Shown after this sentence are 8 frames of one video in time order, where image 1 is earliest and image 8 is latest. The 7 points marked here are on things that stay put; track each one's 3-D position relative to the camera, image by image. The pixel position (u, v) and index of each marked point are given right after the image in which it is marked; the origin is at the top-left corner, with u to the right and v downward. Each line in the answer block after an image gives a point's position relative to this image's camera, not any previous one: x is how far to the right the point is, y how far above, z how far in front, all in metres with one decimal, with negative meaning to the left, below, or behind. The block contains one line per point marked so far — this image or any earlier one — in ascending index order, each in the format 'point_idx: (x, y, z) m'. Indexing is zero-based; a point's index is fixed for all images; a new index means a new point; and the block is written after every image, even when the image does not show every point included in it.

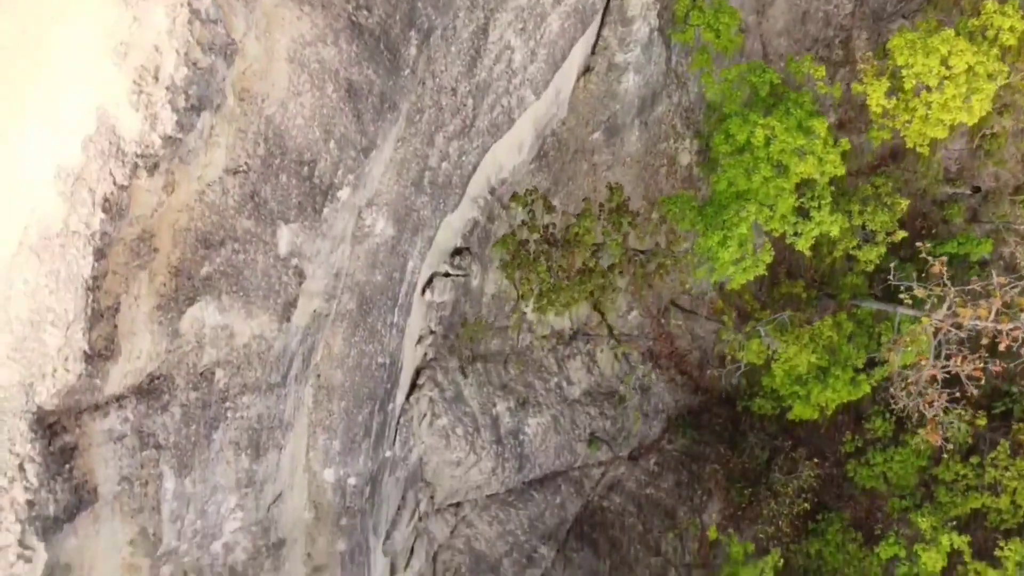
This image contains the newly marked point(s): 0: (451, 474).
0: (-0.7, -2.2, +9.8) m
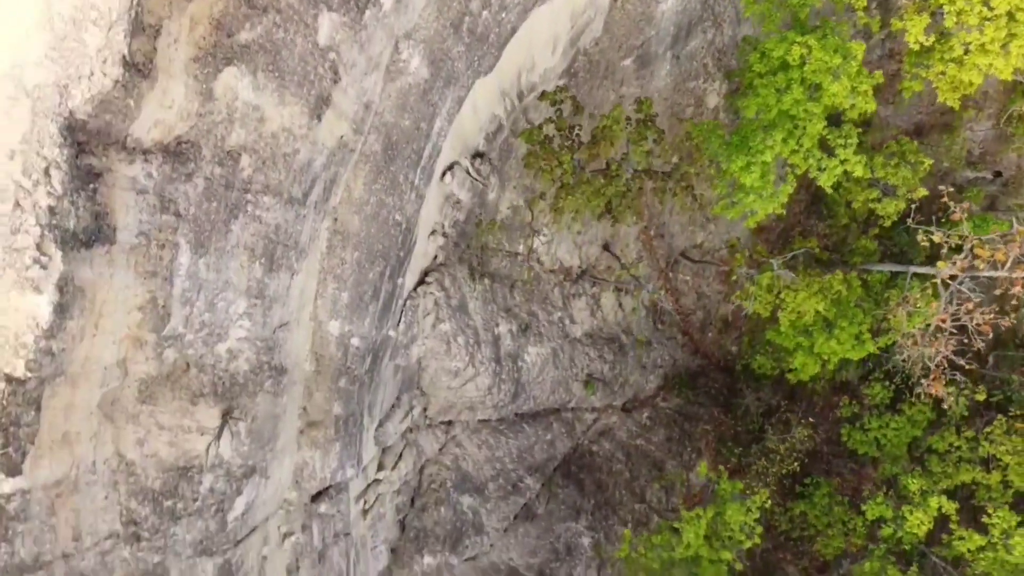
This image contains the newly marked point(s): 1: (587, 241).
0: (-0.7, -1.2, +9.8) m
1: (+0.7, +0.2, +10.7) m
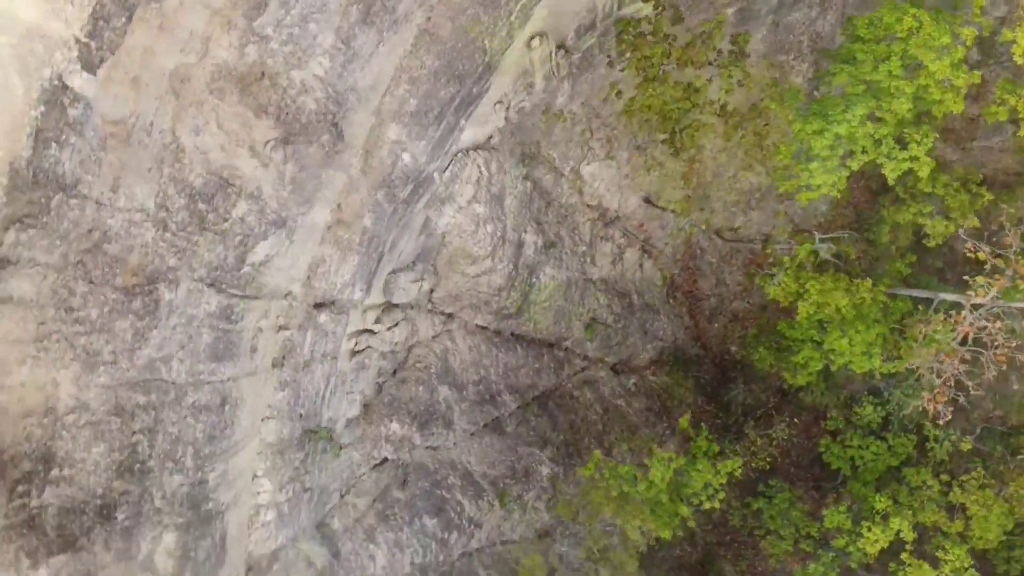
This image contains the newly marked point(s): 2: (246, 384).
0: (-0.6, +0.2, +9.7) m
1: (+1.2, +1.1, +10.7) m
2: (-2.0, -0.6, +5.7) m
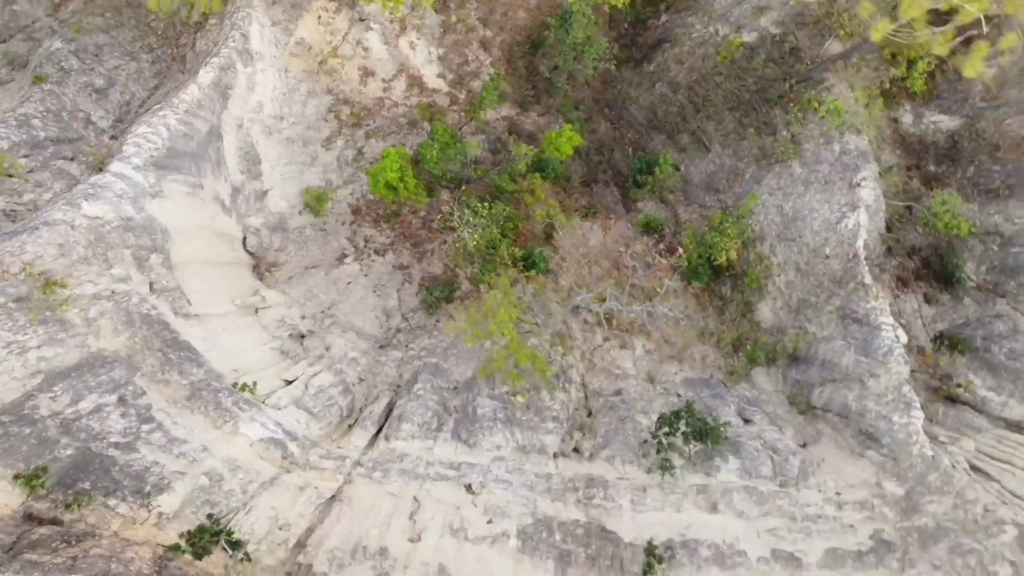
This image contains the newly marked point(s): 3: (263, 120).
0: (-2.1, +1.2, +9.6) m
1: (-1.2, +3.1, +10.4) m
2: (-2.8, -0.4, +5.6) m
3: (-3.0, +2.0, +9.2) m
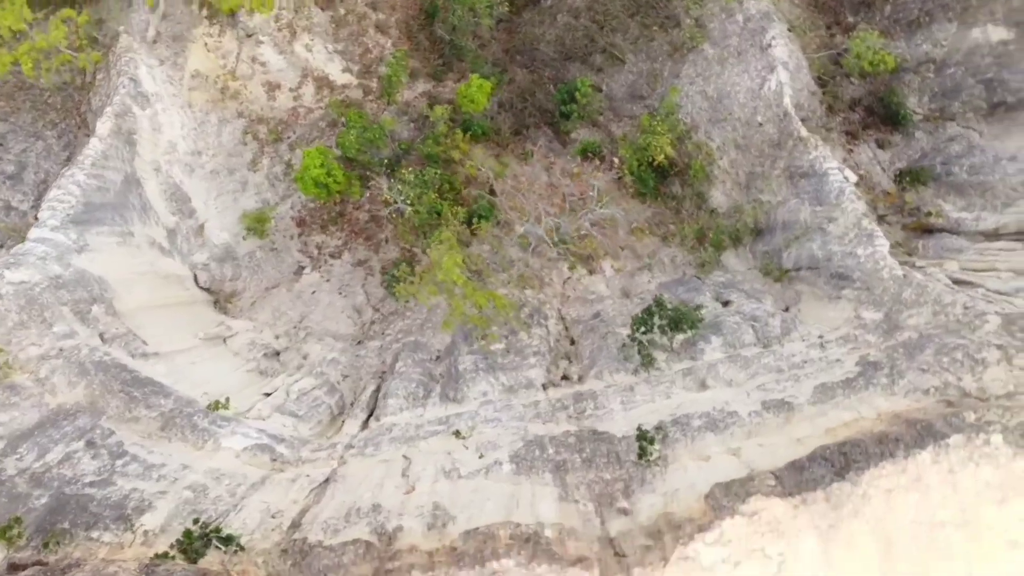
0: (-2.9, +1.0, +9.5) m
1: (-2.5, +3.1, +10.4) m
2: (-3.1, -0.8, +5.6) m
3: (-3.9, +1.5, +9.1) m
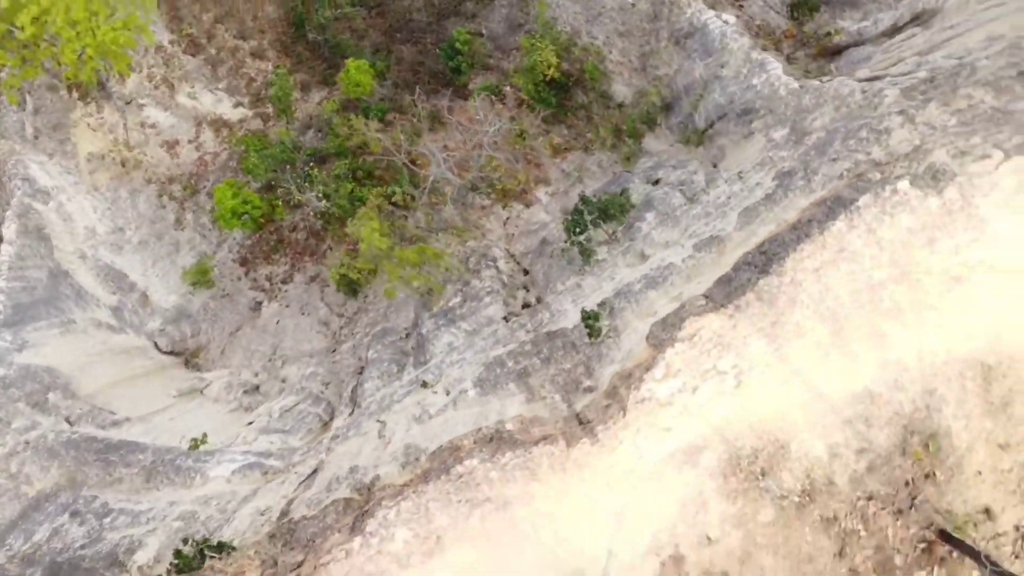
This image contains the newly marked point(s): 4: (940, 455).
0: (-3.7, +0.4, +9.5) m
1: (-4.0, +2.5, +10.4) m
2: (-3.3, -1.3, +5.6) m
3: (-4.8, +0.5, +9.1) m
4: (+2.5, -1.0, +4.6) m
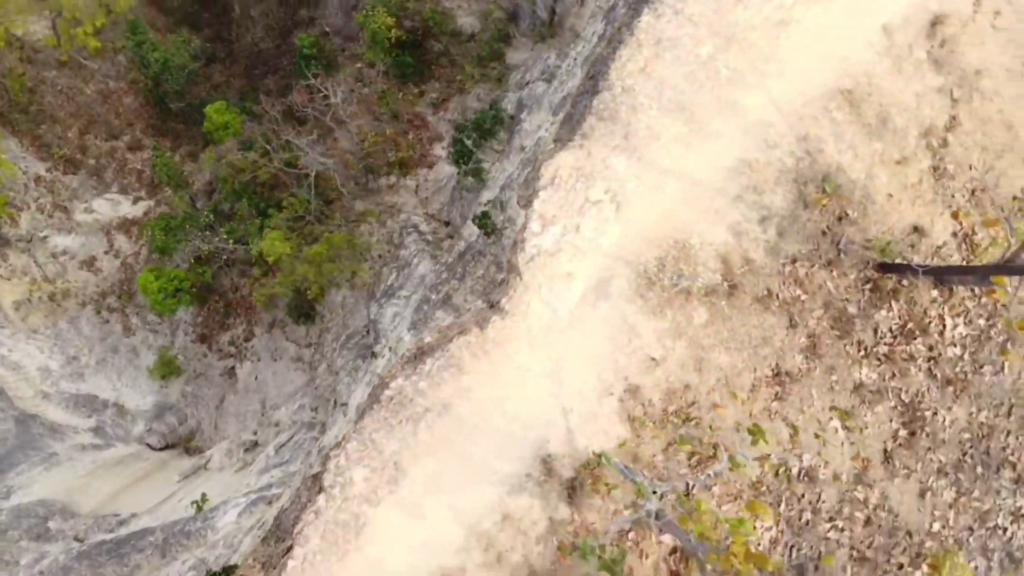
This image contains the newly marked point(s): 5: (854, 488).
0: (-4.3, -0.7, +9.5) m
1: (-5.4, +1.1, +10.4) m
2: (-3.1, -2.2, +5.7) m
3: (-5.3, -1.0, +9.2) m
4: (+1.9, +0.6, +4.6) m
5: (+2.0, -1.2, +4.6) m
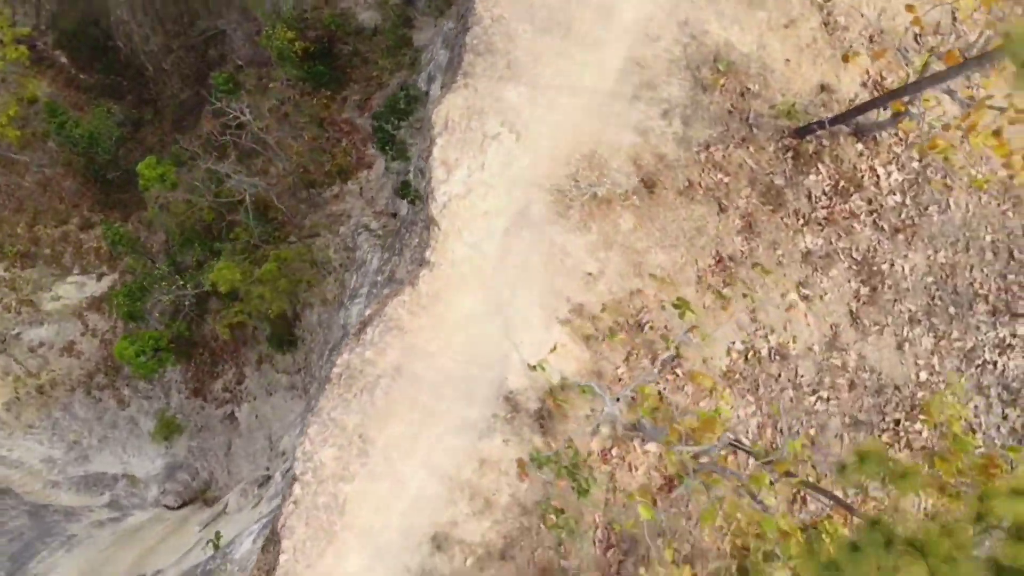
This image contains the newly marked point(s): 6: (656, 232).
0: (-4.3, -1.4, +9.6) m
1: (-5.9, 0.0, +10.4) m
2: (-2.9, -2.6, +5.7) m
3: (-5.3, -2.1, +9.2) m
4: (+1.3, +1.3, +4.5) m
5: (+1.9, -0.4, +4.6) m
6: (+0.8, +0.3, +4.3) m
